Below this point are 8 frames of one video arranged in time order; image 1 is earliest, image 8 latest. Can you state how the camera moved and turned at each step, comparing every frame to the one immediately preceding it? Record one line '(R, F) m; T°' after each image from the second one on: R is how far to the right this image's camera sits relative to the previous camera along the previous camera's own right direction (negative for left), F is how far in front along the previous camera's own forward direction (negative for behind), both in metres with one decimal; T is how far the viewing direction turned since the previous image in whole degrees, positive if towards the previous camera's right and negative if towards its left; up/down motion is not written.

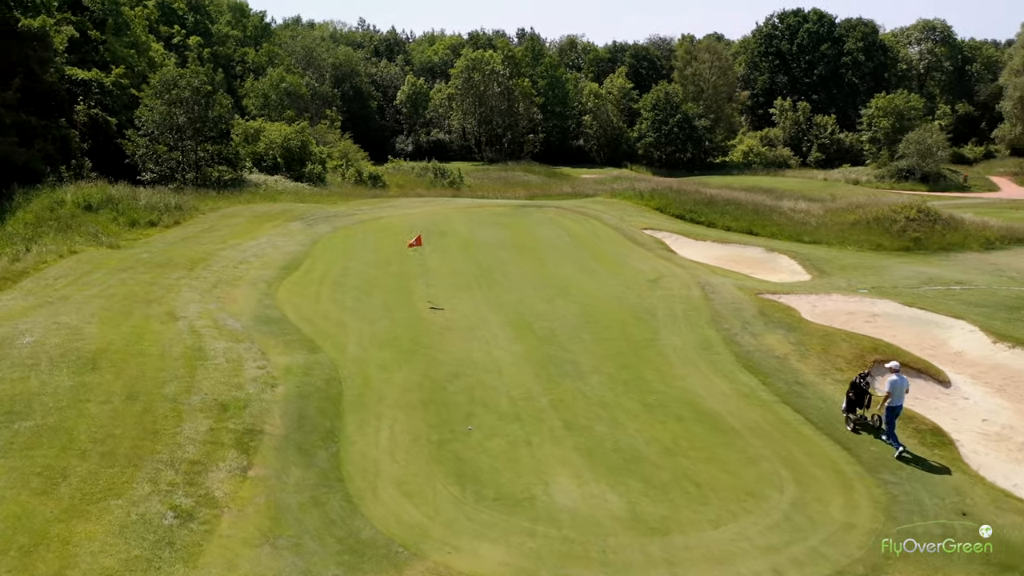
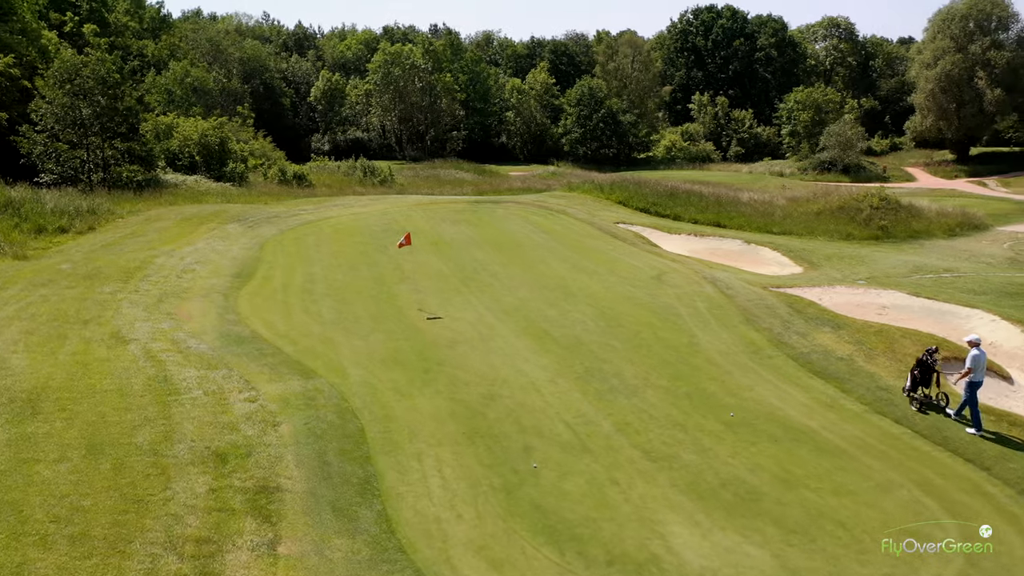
(-1.9, +2.4) m; +7°
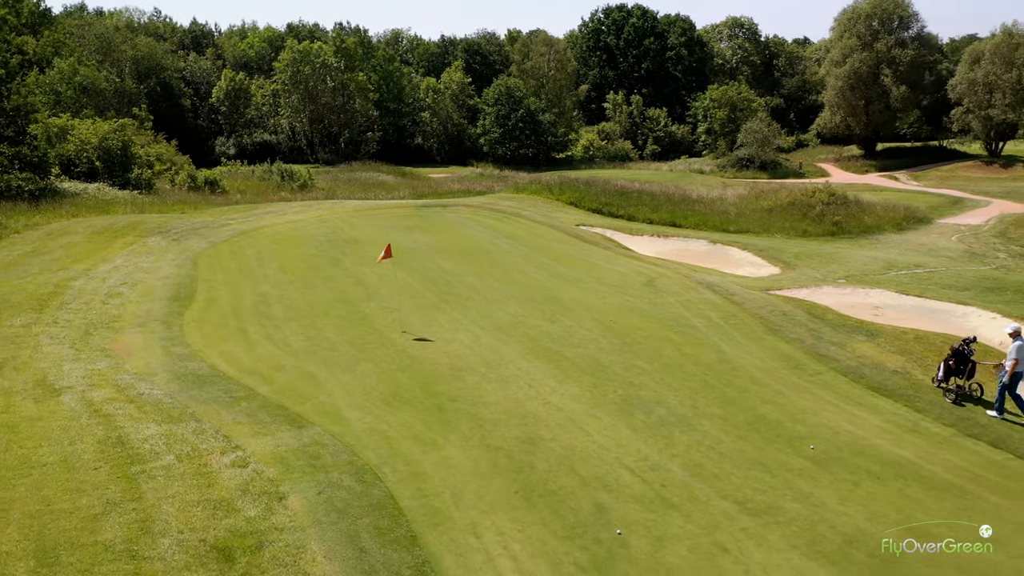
(-1.6, +2.0) m; +7°
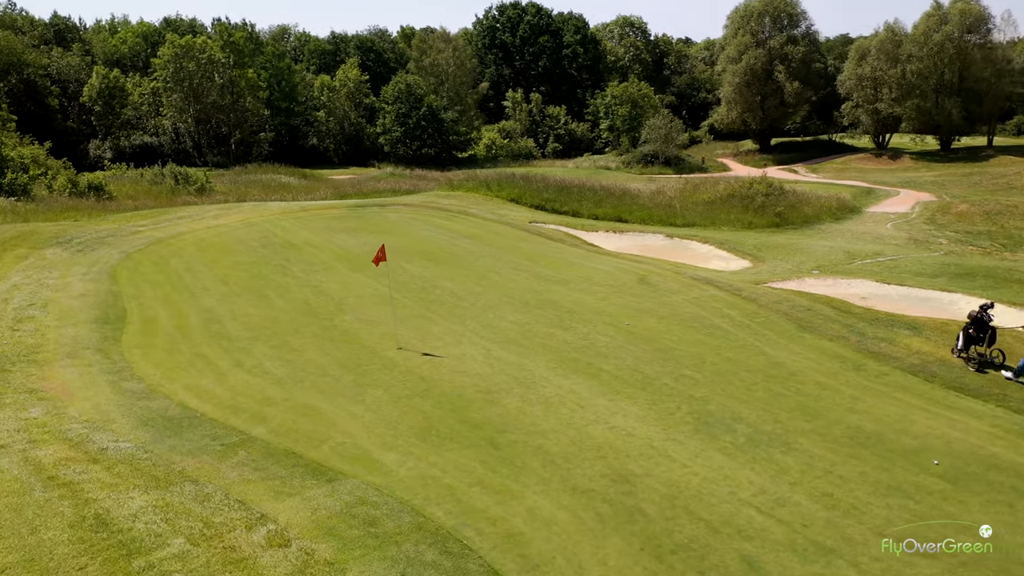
(-1.8, +2.0) m; +8°
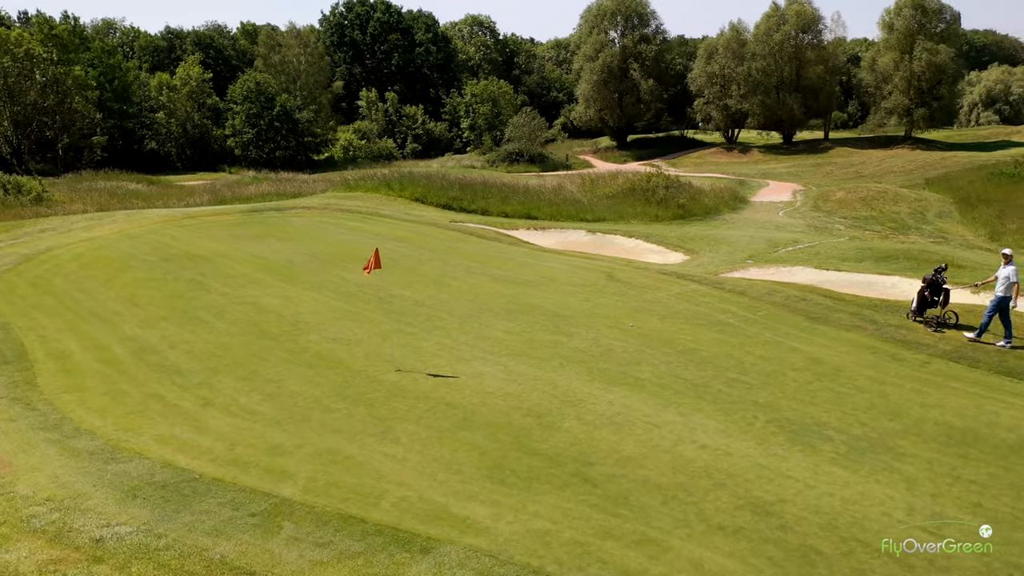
(-2.1, +1.7) m; +11°
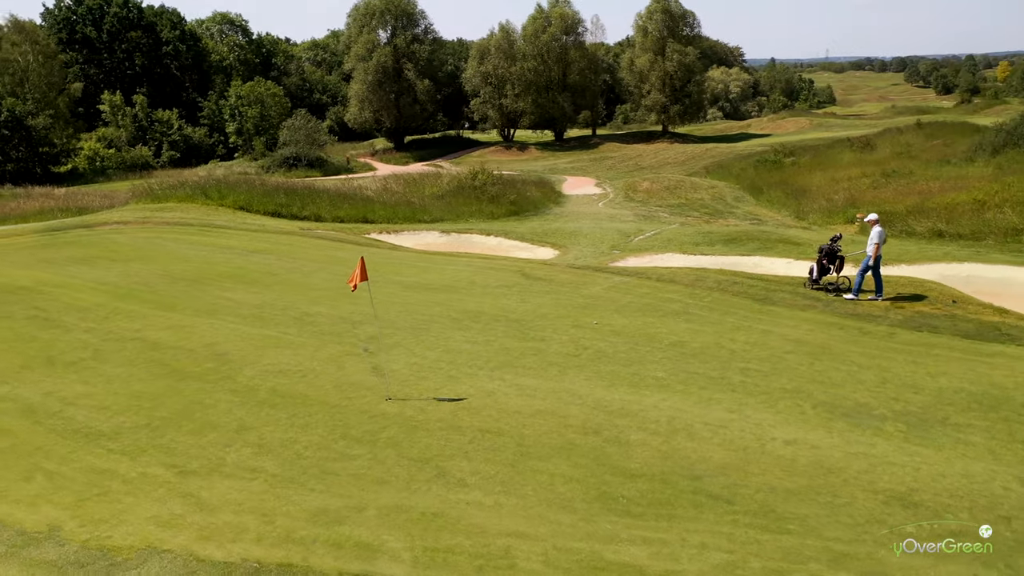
(-2.5, +1.5) m; +17°
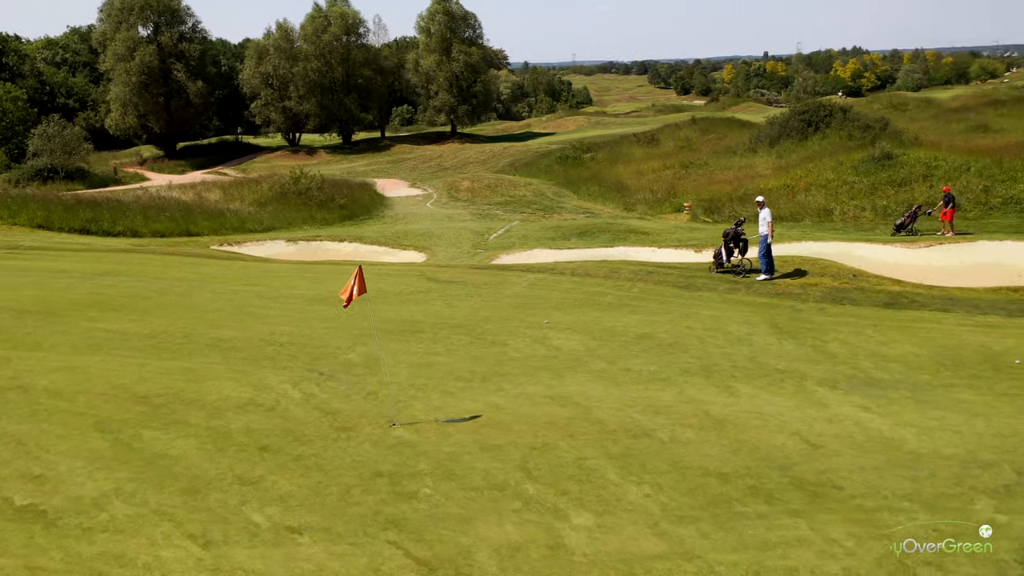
(-2.2, +1.0) m; +16°
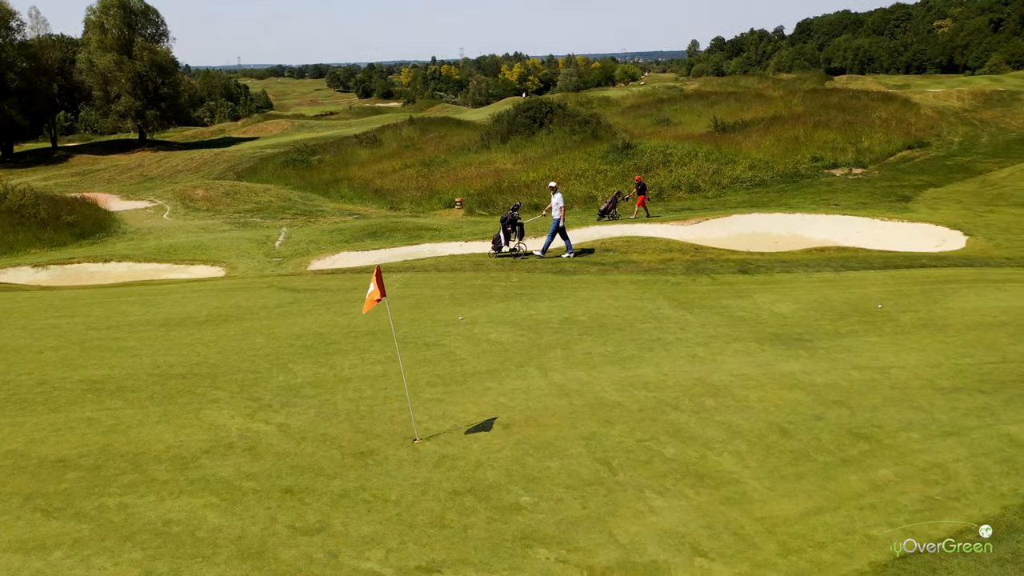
(-2.7, +0.9) m; +21°
